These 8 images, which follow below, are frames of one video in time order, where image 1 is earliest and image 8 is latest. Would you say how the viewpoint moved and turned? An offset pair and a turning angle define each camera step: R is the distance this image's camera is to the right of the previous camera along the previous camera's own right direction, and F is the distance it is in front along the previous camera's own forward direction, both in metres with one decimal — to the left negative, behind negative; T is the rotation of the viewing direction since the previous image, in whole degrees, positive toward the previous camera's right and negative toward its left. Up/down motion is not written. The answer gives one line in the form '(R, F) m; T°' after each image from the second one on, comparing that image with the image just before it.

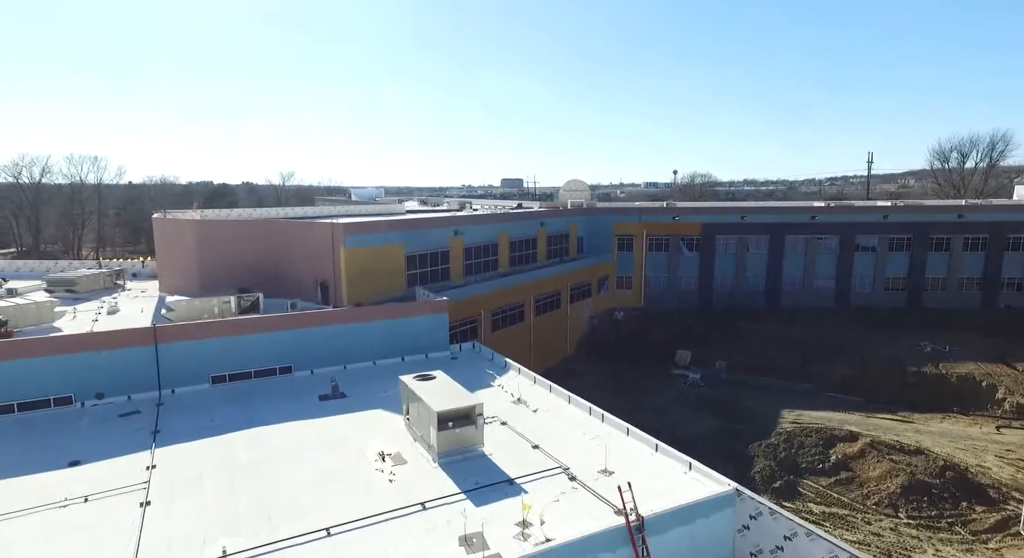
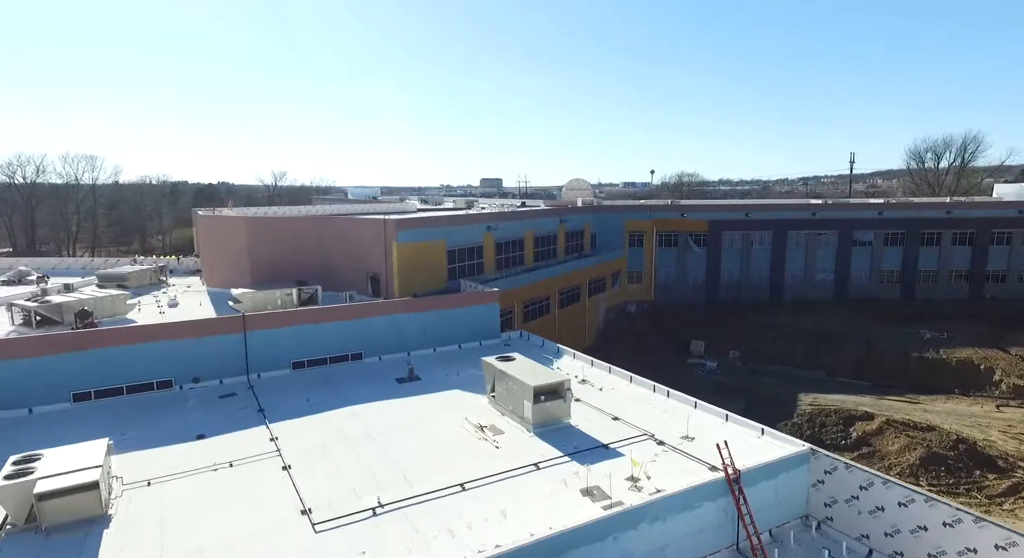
(-3.1, -1.6) m; +2°
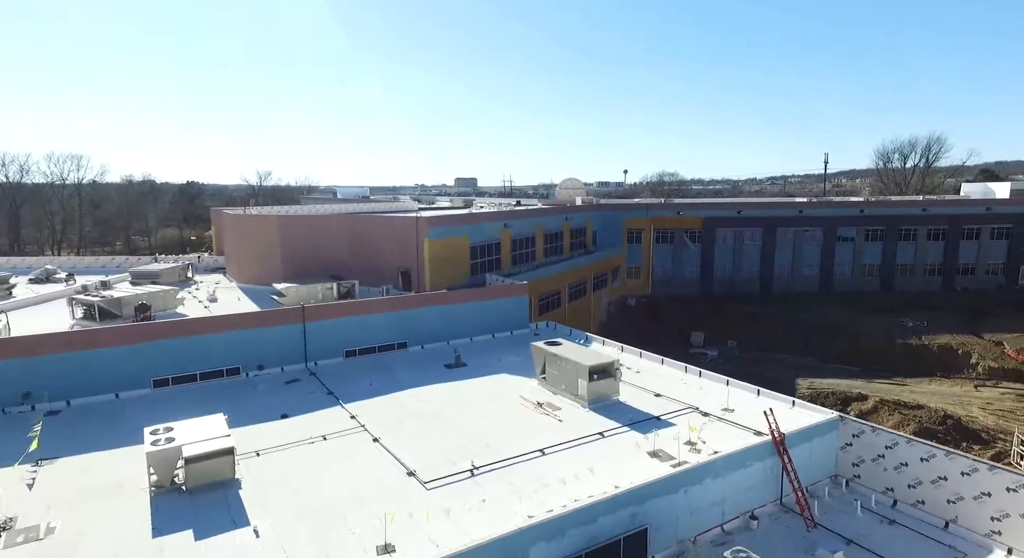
(-2.6, -1.8) m; +3°
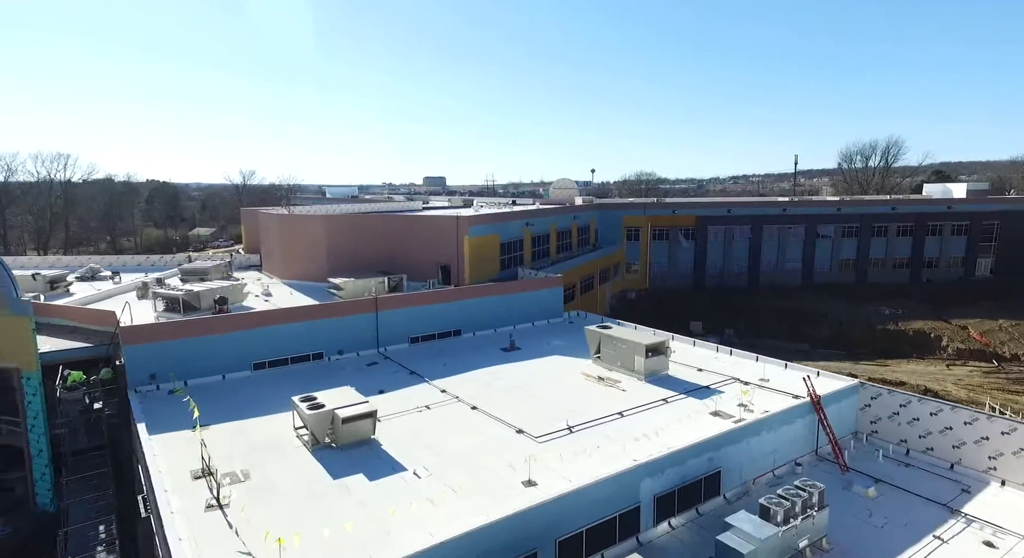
(-3.6, -2.8) m; +3°
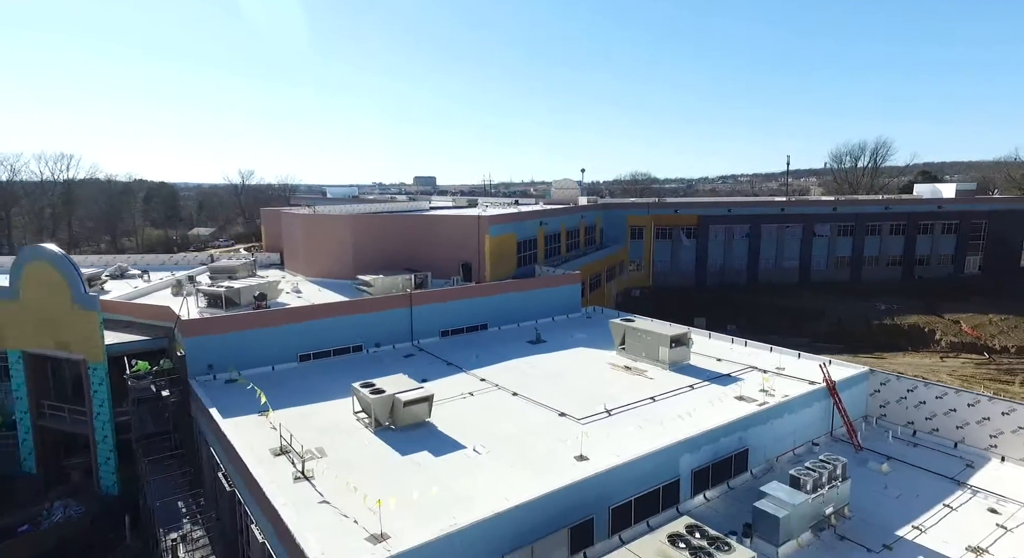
(-1.7, -1.5) m; +1°
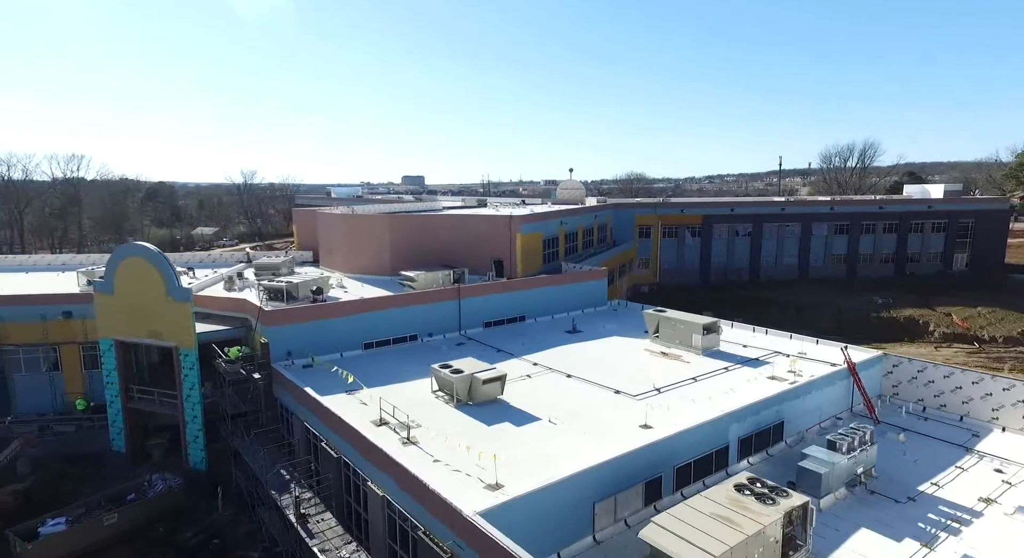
(-2.6, -2.3) m; +1°
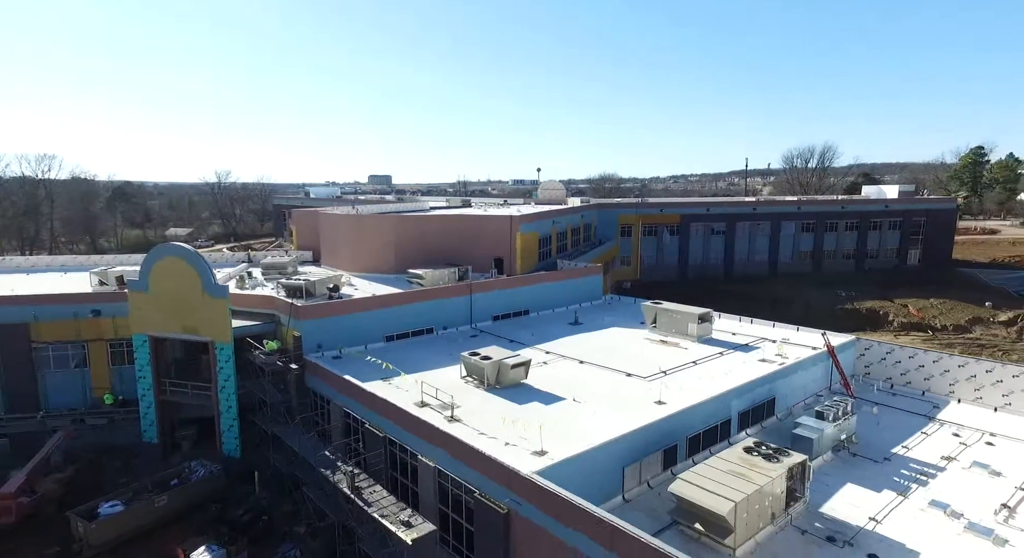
(-2.1, -2.2) m; +3°
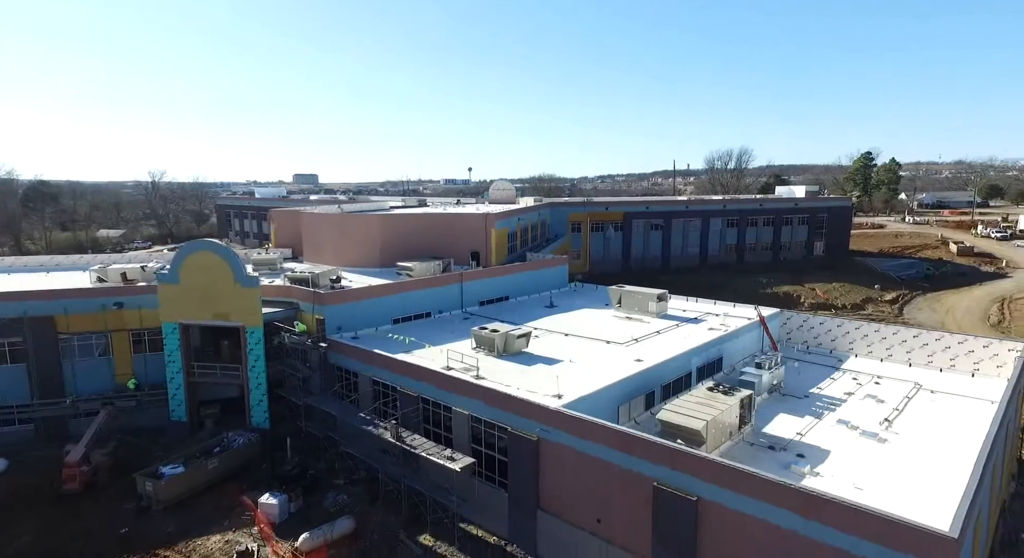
(-3.4, -4.8) m; +7°
